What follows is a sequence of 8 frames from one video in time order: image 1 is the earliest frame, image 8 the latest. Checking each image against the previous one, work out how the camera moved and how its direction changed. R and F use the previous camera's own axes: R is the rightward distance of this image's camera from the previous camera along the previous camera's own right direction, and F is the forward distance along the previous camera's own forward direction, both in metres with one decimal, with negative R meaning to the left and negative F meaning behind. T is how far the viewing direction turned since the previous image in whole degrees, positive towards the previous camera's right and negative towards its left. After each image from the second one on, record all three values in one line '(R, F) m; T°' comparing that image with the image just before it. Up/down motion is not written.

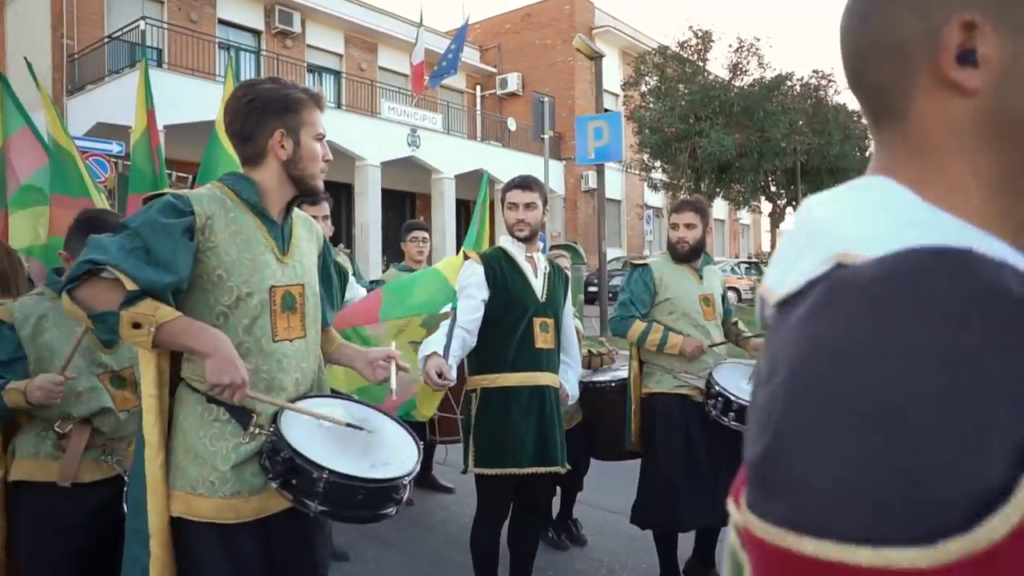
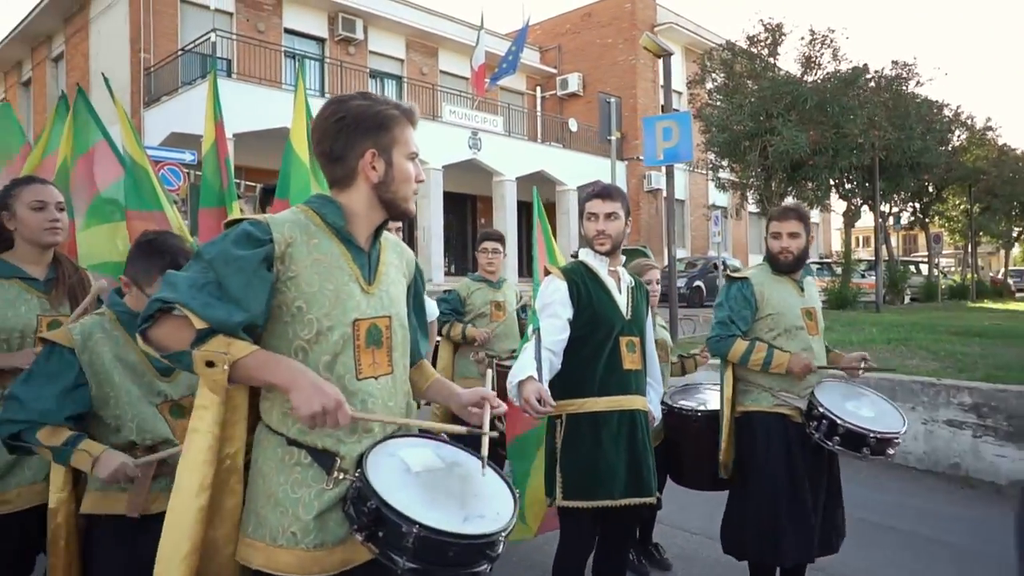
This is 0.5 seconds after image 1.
(-0.1, +0.2) m; -5°
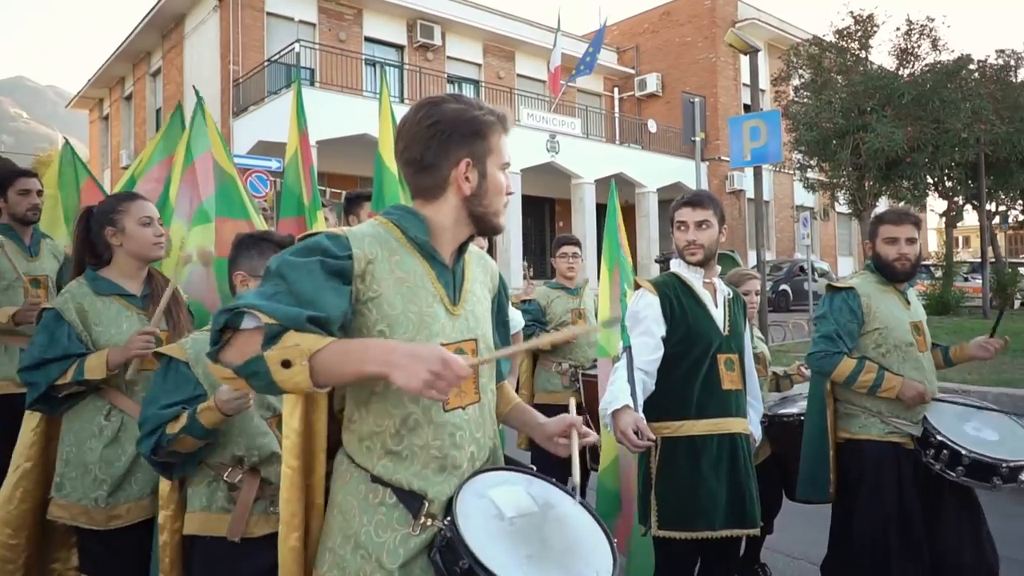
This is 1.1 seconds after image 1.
(-0.1, +0.2) m; -6°
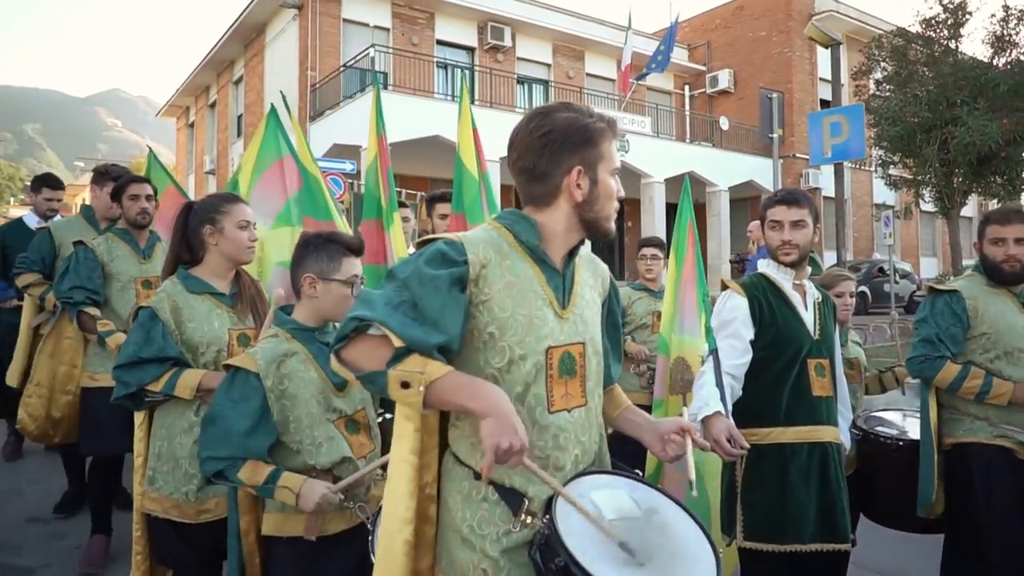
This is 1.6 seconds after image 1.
(-0.1, 0.0) m; -5°
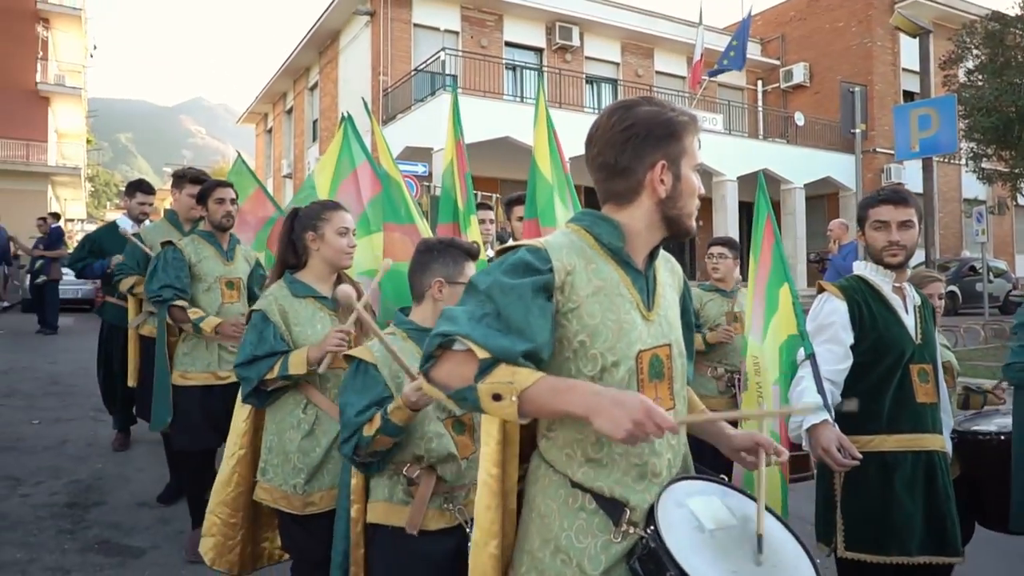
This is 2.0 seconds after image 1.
(-0.1, 0.0) m; -5°
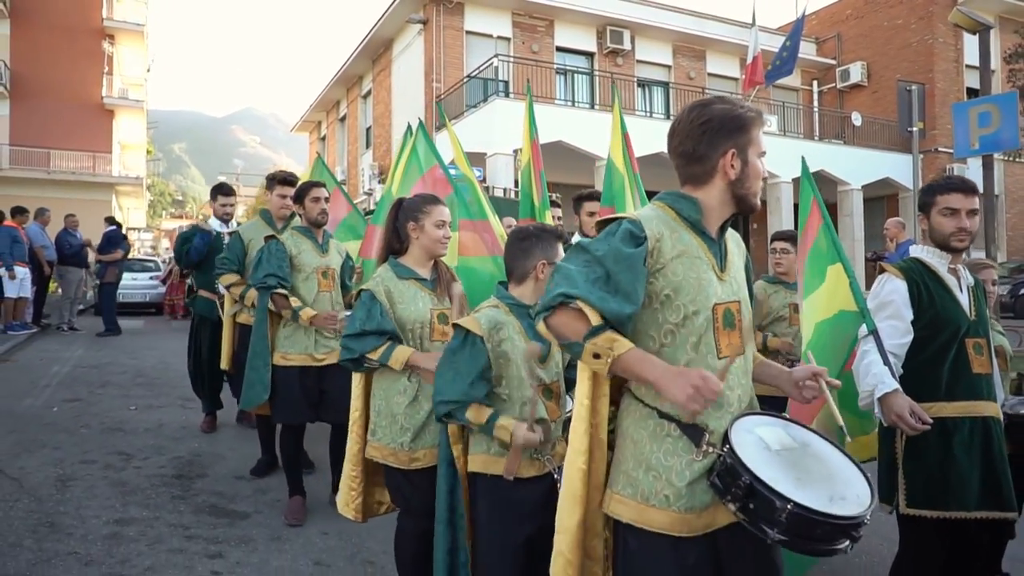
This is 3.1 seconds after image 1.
(-0.1, -0.4) m; -4°
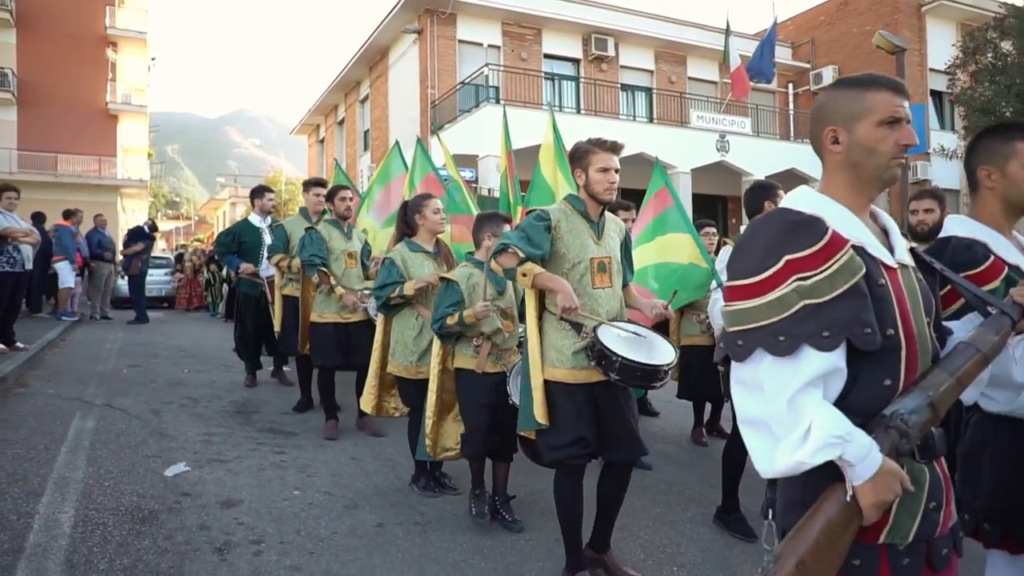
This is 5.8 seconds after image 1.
(+0.2, -1.8) m; 0°
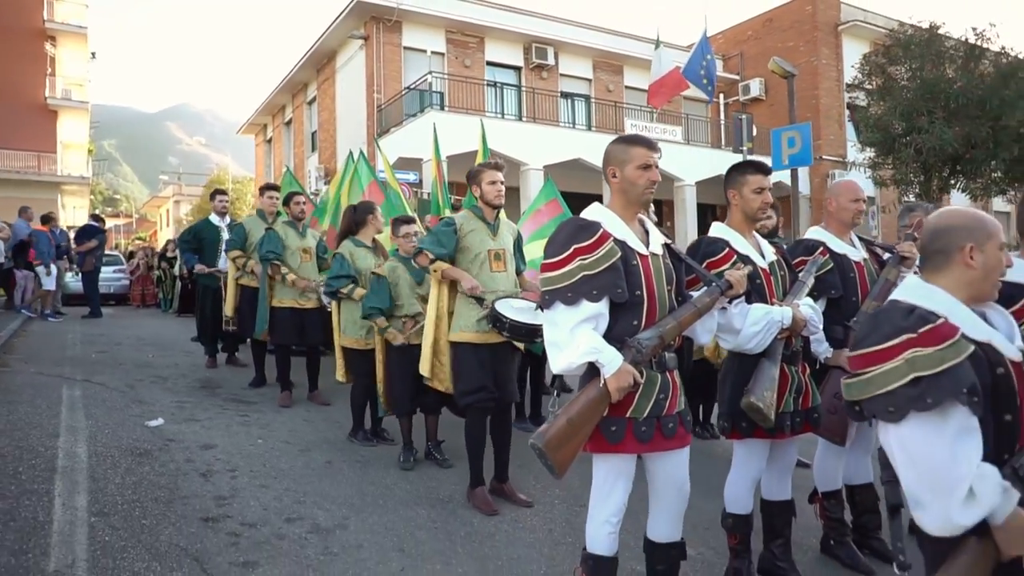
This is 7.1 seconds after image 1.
(+0.2, -1.3) m; +4°
